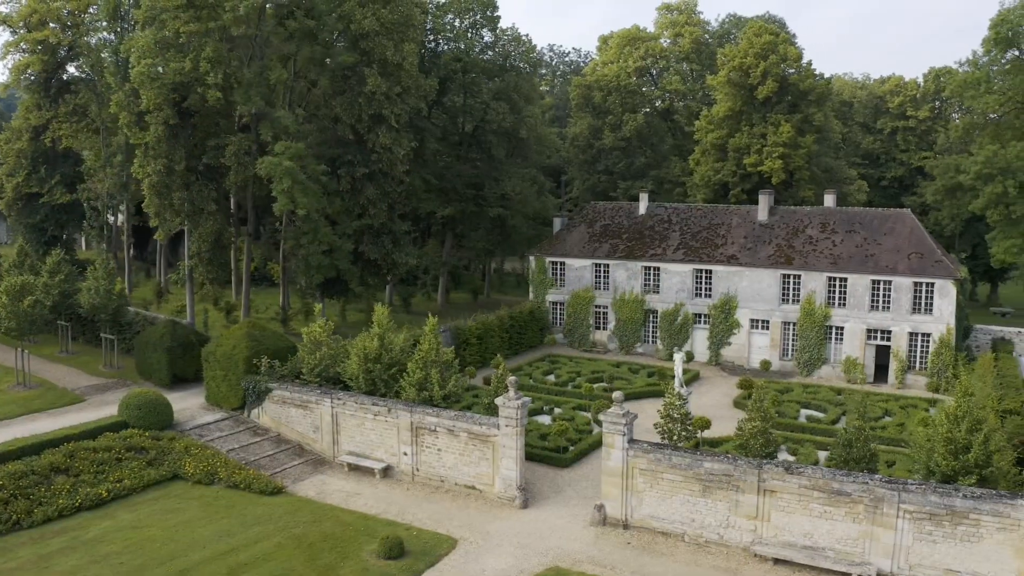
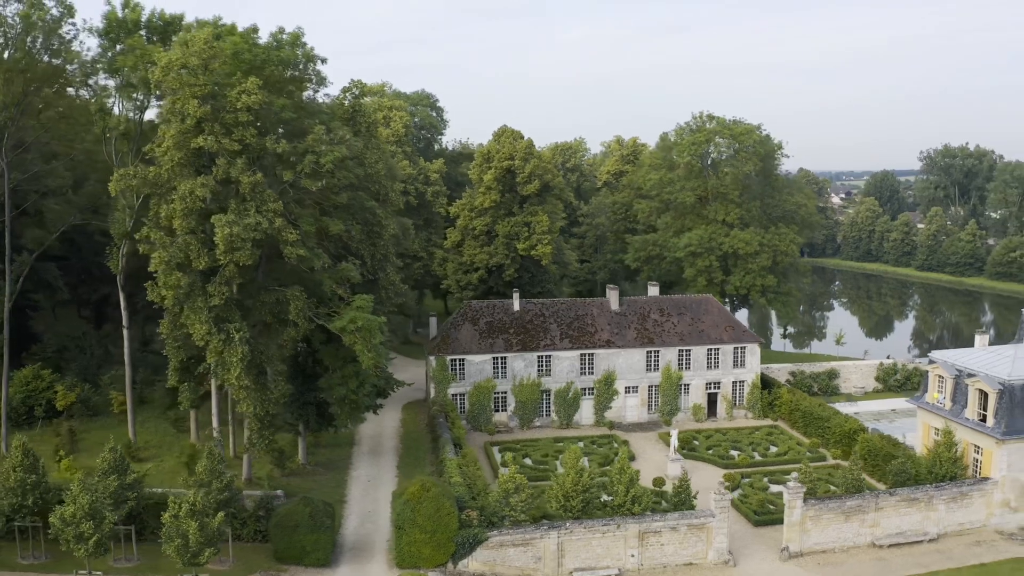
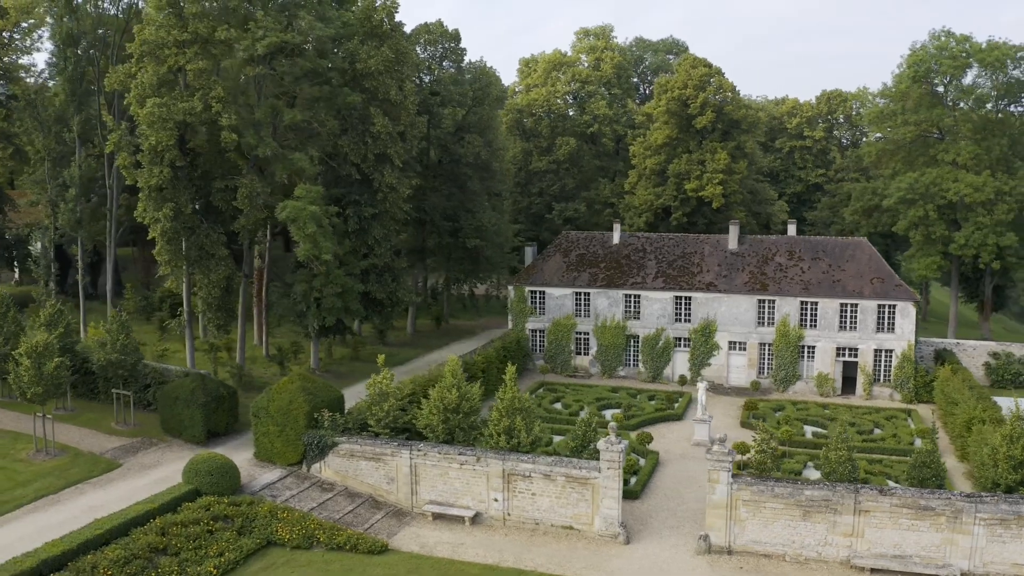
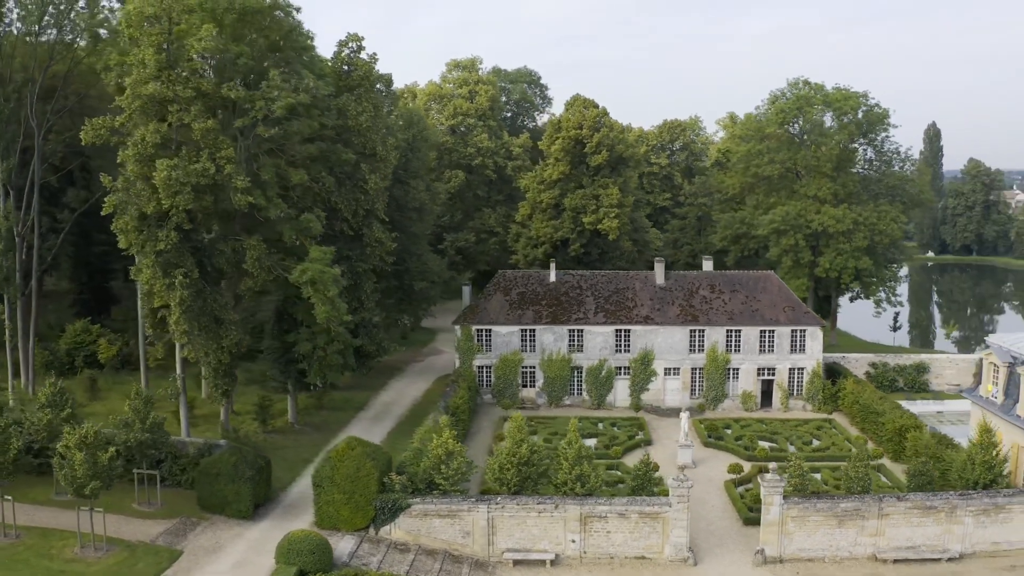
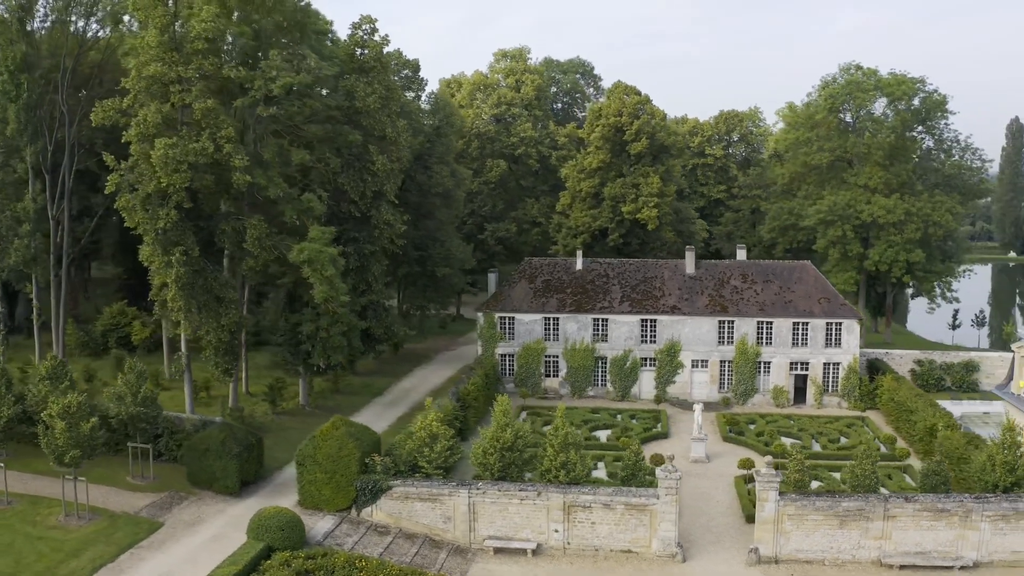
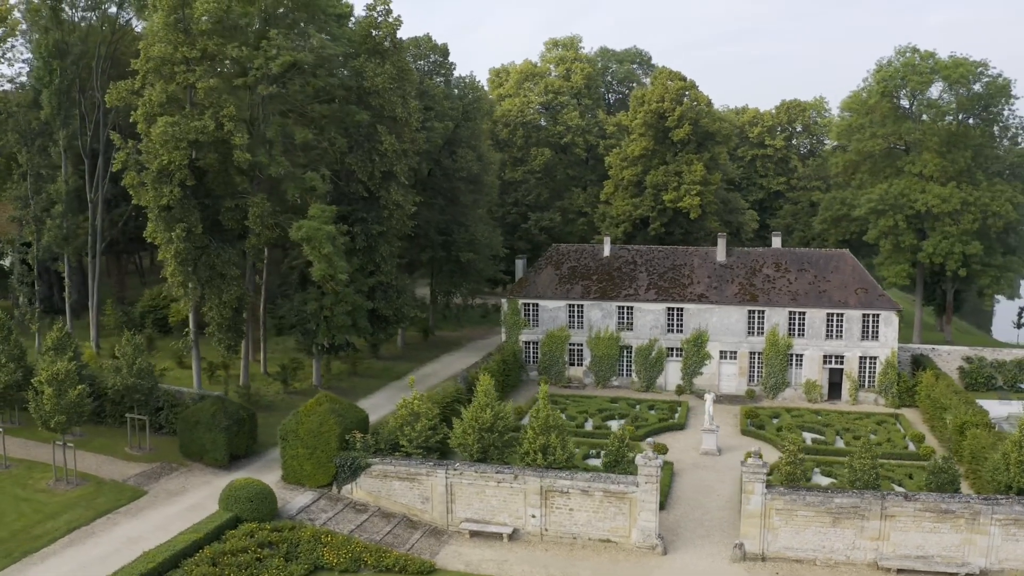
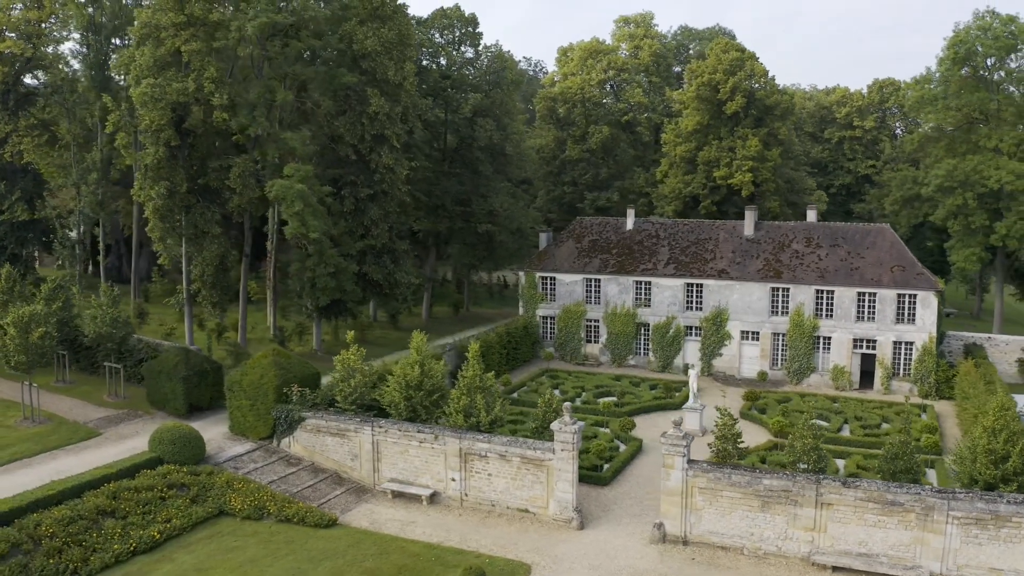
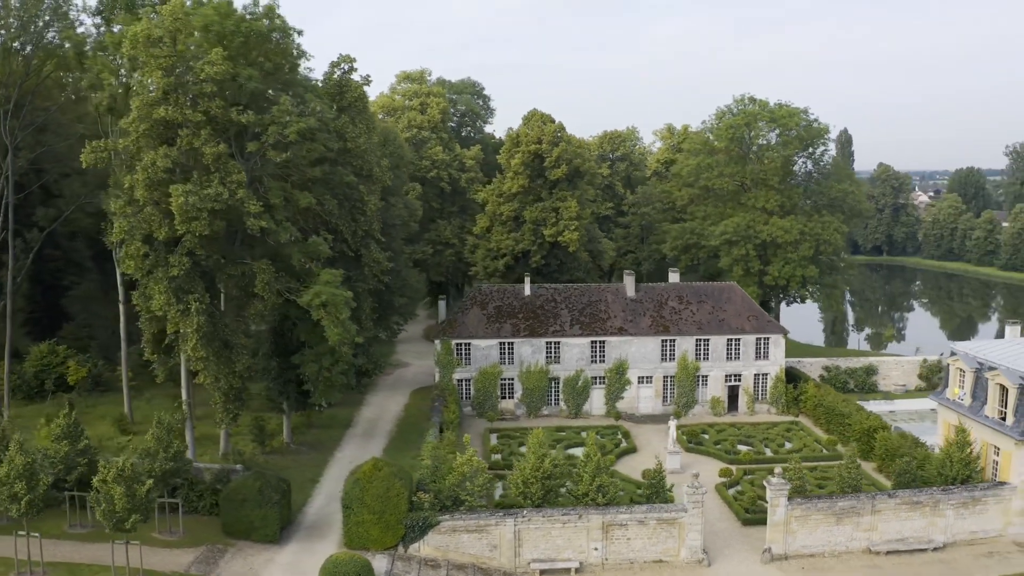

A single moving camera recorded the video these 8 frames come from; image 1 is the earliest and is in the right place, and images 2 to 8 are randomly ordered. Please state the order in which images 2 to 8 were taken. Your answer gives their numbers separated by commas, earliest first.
7, 3, 6, 5, 4, 8, 2
